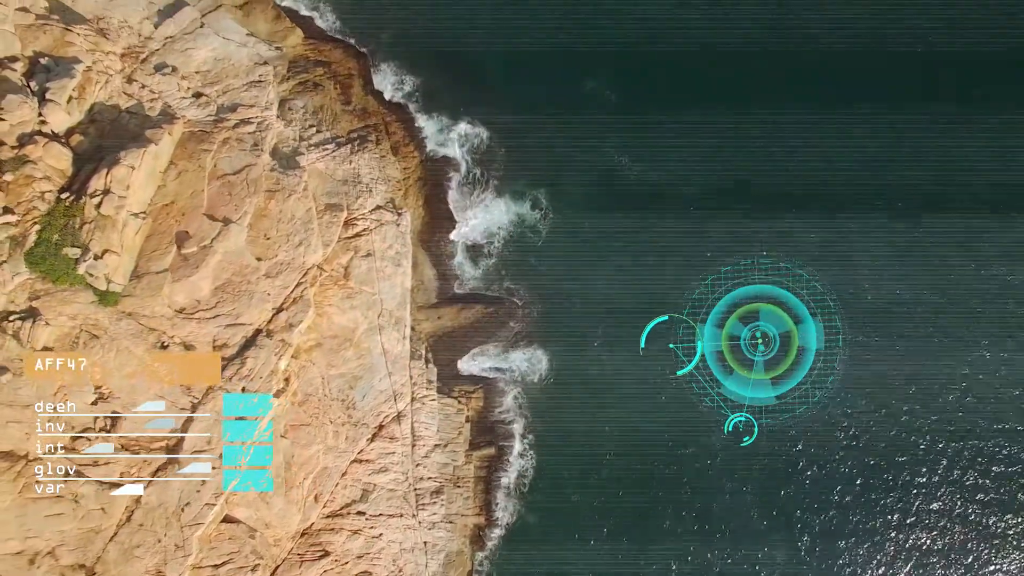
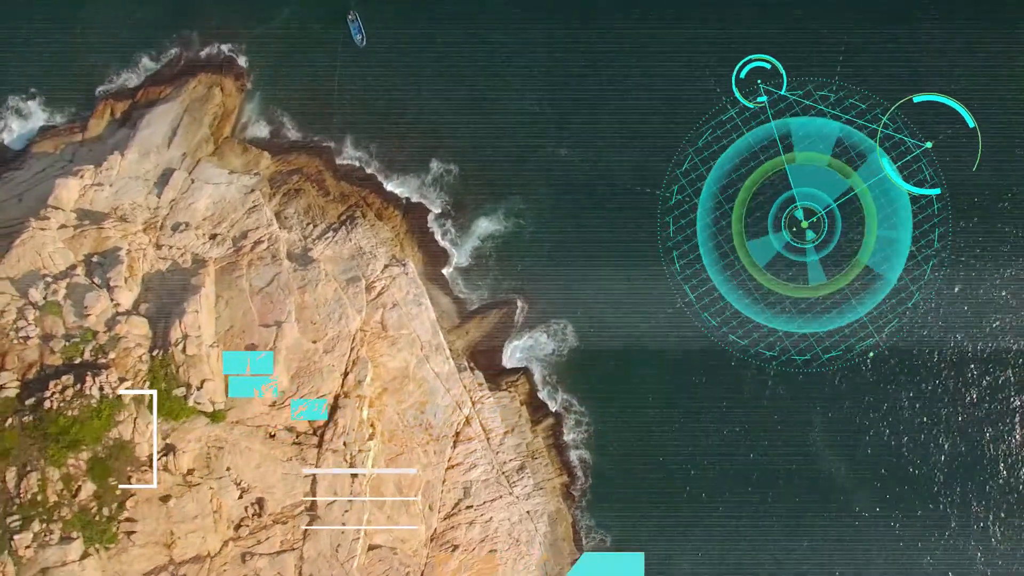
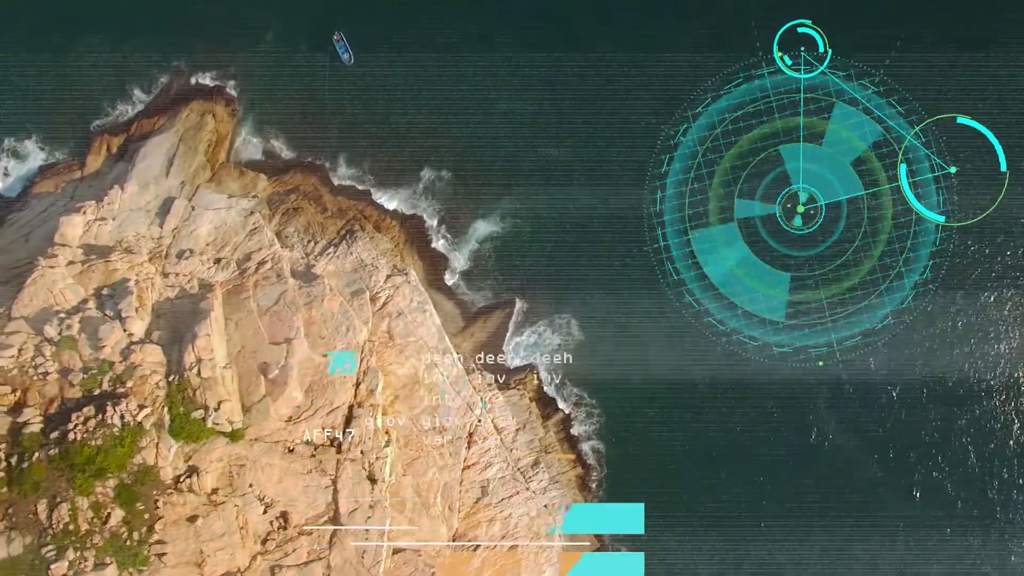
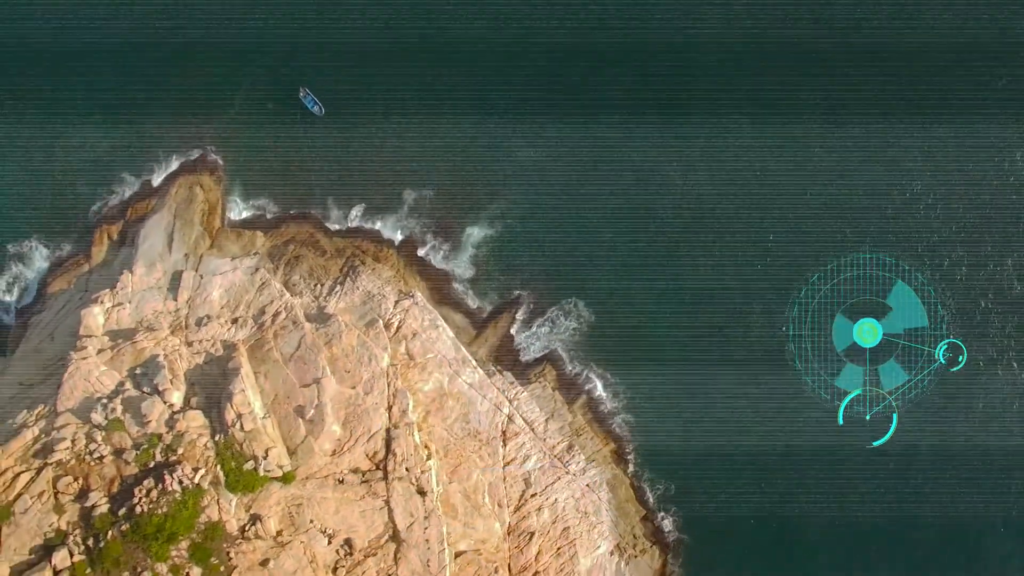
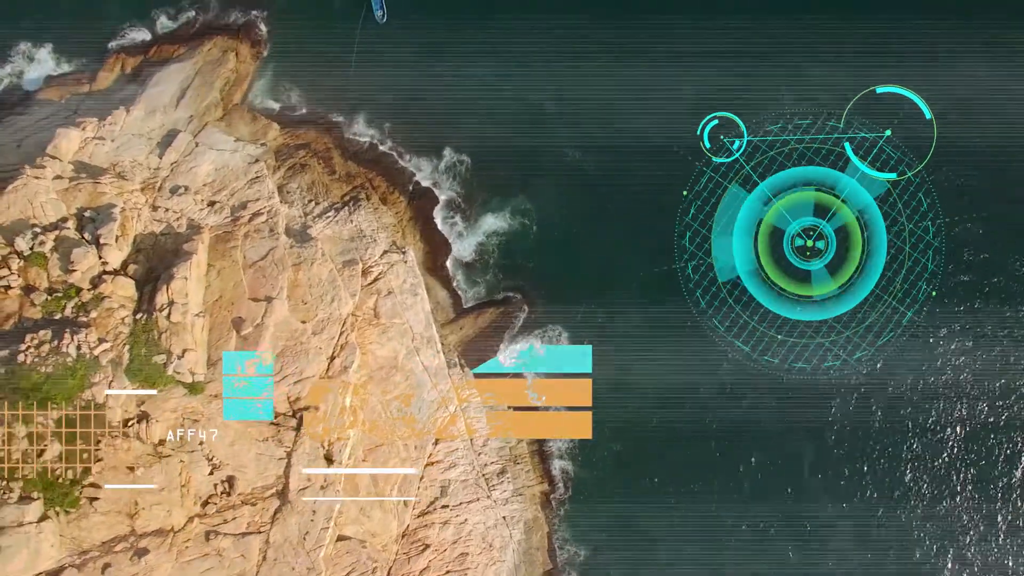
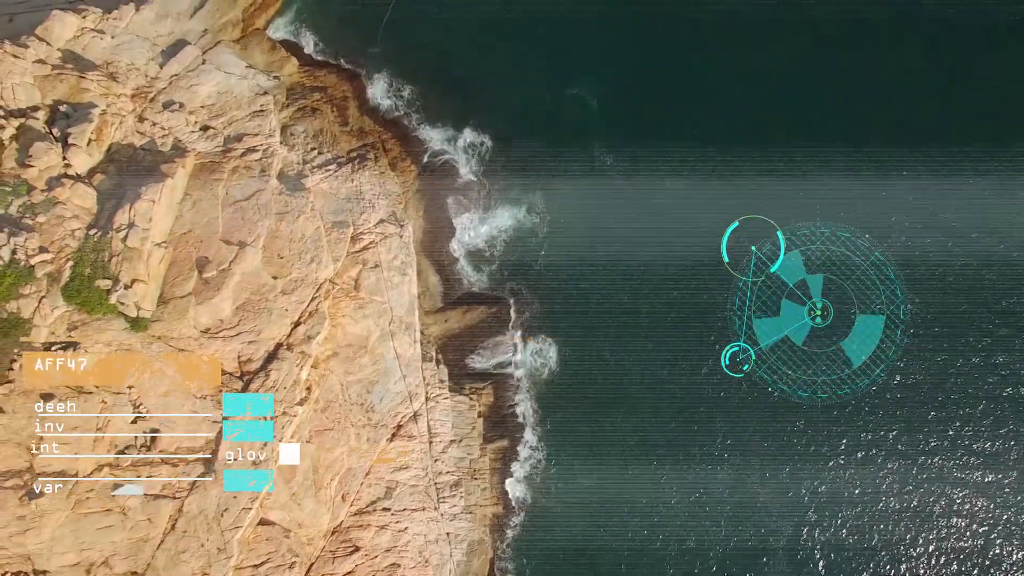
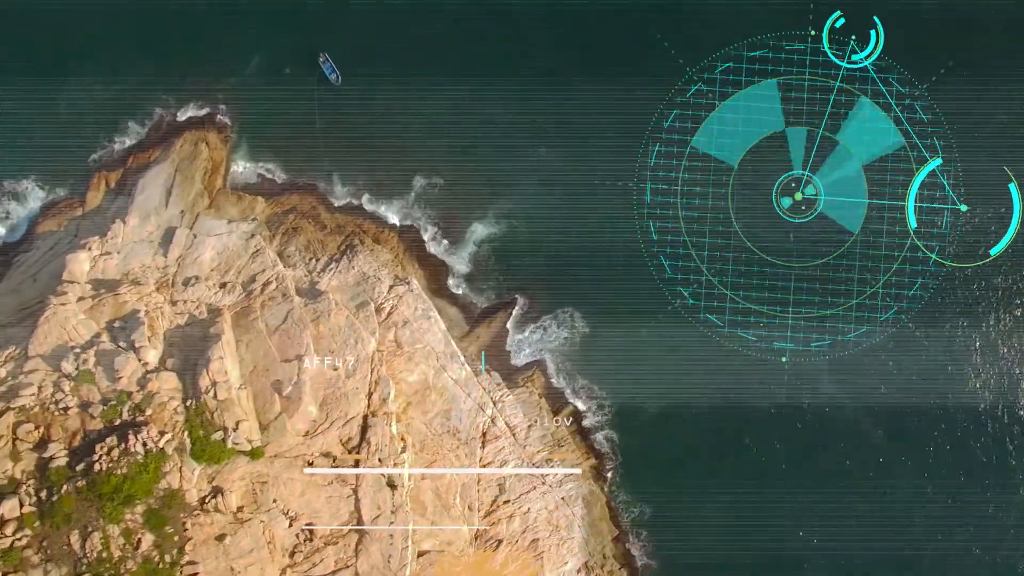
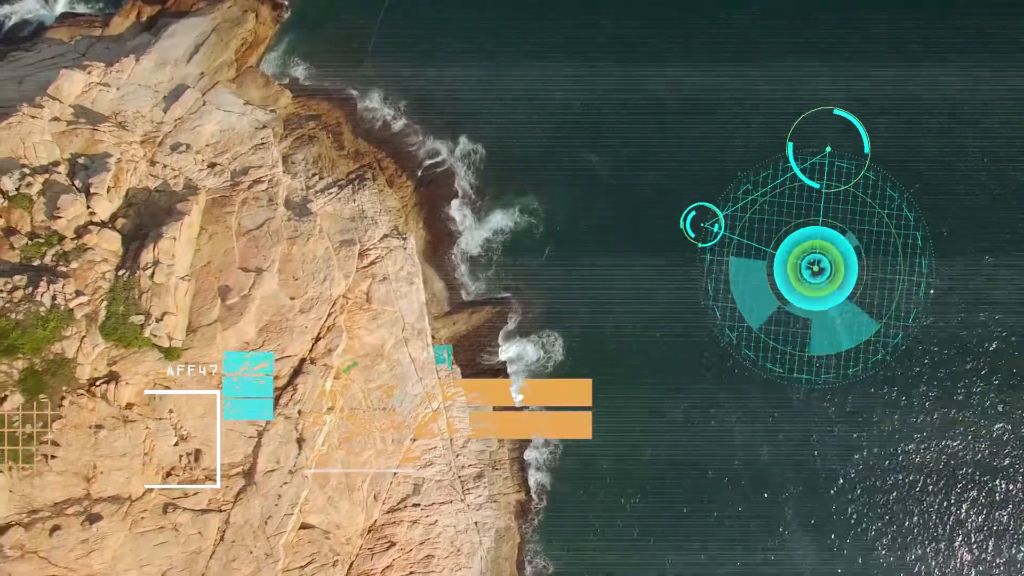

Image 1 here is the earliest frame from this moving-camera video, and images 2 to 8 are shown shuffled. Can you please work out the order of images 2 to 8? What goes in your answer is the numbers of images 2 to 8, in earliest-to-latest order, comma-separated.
6, 8, 5, 2, 3, 7, 4
